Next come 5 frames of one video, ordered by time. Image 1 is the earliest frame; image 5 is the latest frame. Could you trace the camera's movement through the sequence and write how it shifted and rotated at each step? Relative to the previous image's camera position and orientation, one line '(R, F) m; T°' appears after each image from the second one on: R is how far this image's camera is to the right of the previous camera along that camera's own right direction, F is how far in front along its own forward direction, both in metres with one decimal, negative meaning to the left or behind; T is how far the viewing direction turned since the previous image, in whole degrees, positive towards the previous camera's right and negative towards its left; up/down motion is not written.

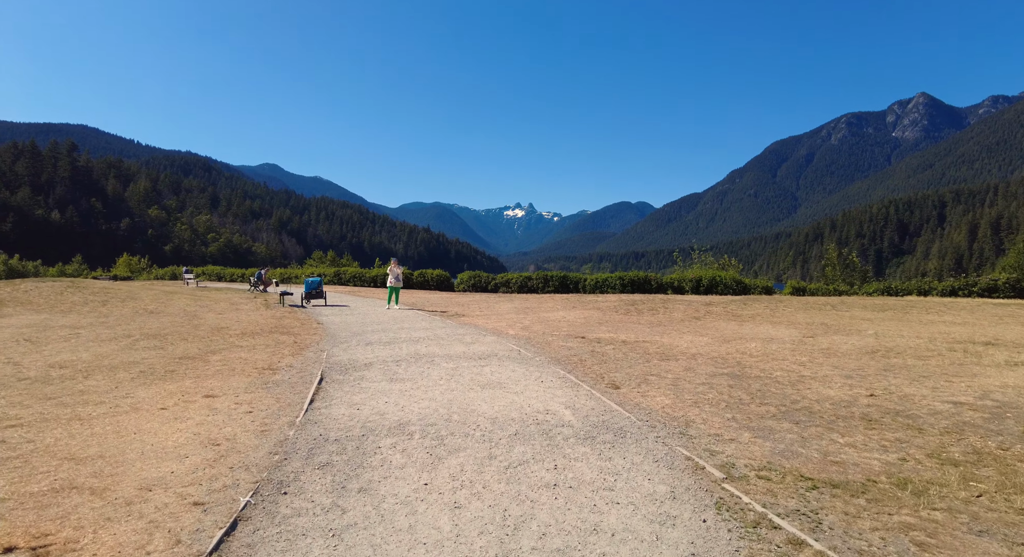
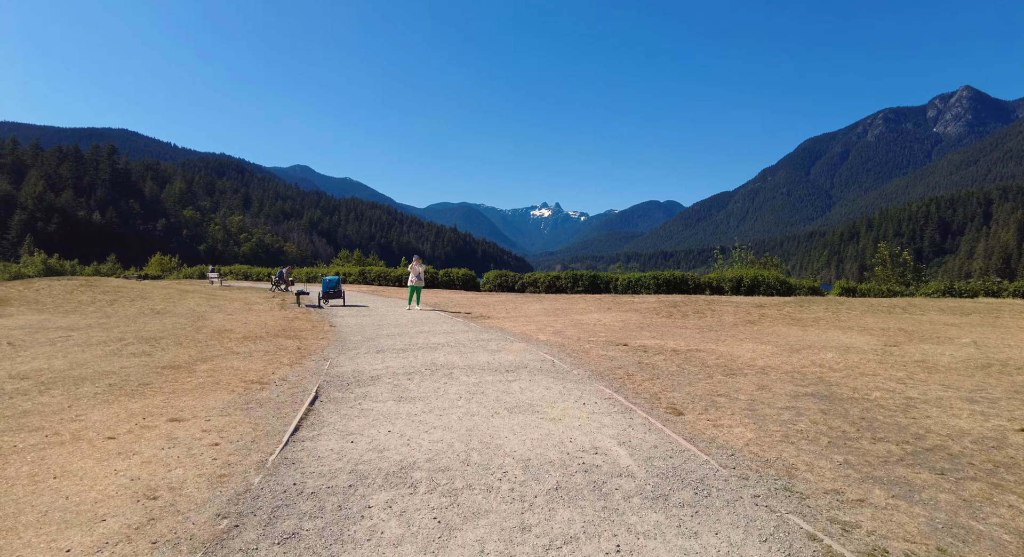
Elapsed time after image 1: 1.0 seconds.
(-0.1, +1.5) m; -3°
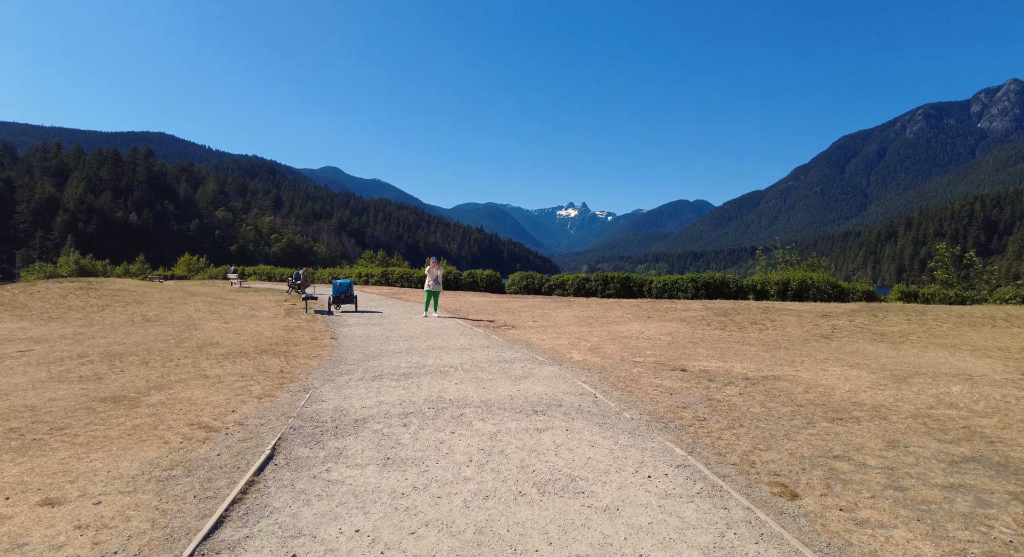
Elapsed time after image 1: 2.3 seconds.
(-0.1, +2.0) m; -3°
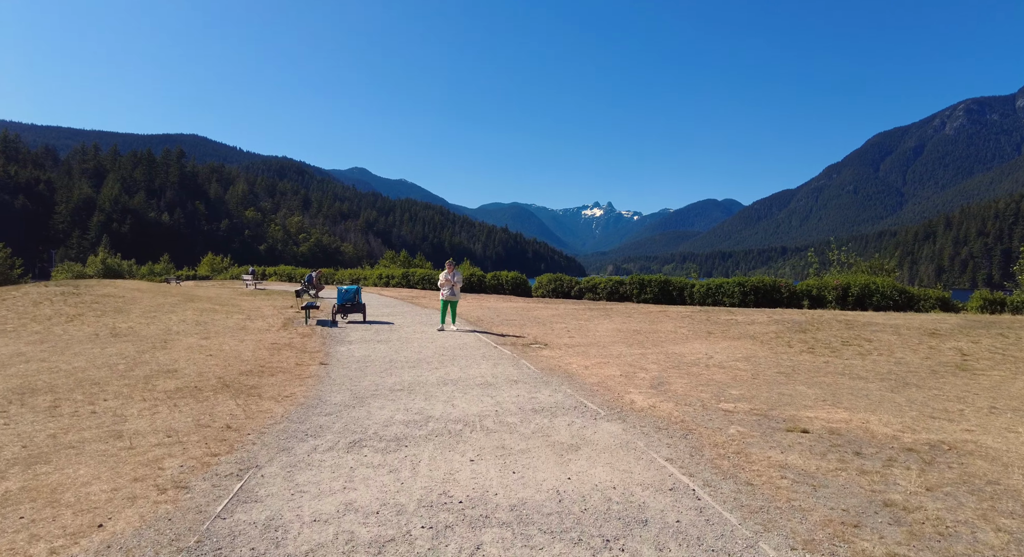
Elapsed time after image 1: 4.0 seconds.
(-0.2, +2.6) m; -3°
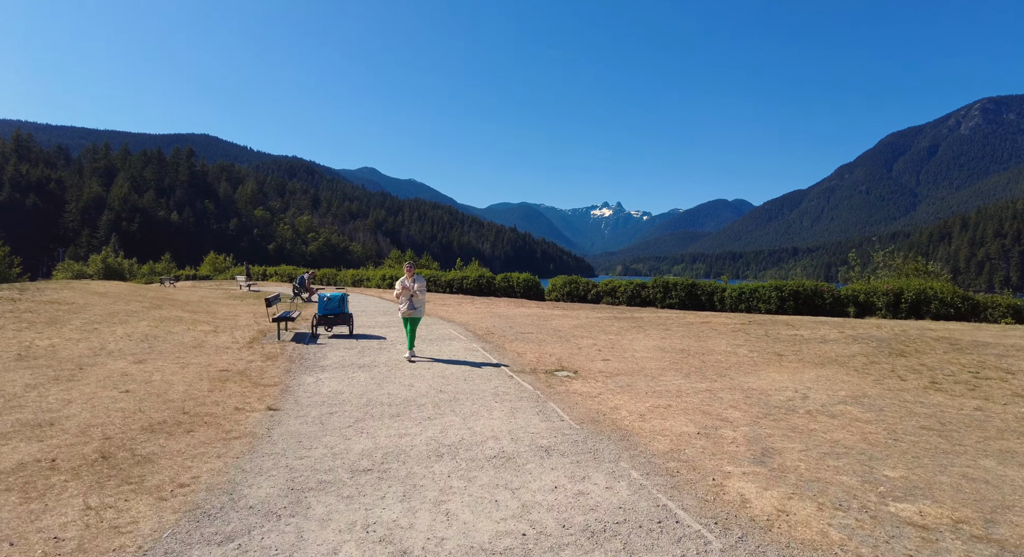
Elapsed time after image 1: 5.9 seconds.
(-0.2, +2.8) m; -1°
